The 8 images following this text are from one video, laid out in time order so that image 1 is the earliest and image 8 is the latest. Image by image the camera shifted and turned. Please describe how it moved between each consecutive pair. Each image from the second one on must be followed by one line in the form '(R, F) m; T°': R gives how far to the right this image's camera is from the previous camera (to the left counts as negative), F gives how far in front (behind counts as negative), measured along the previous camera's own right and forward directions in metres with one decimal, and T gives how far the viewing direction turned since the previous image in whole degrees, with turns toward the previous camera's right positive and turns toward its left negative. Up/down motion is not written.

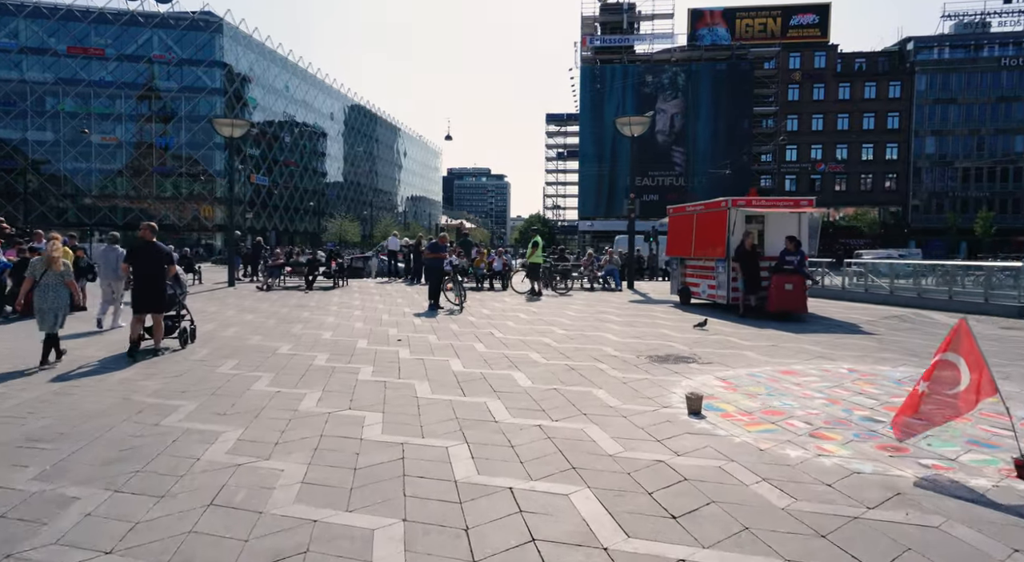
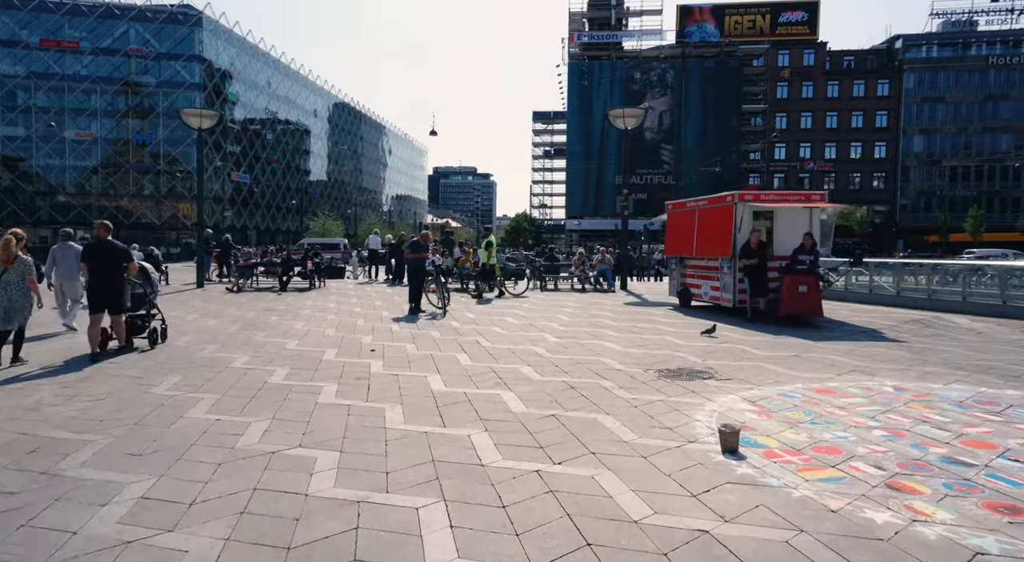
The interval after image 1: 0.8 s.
(0.0, +1.1) m; +1°
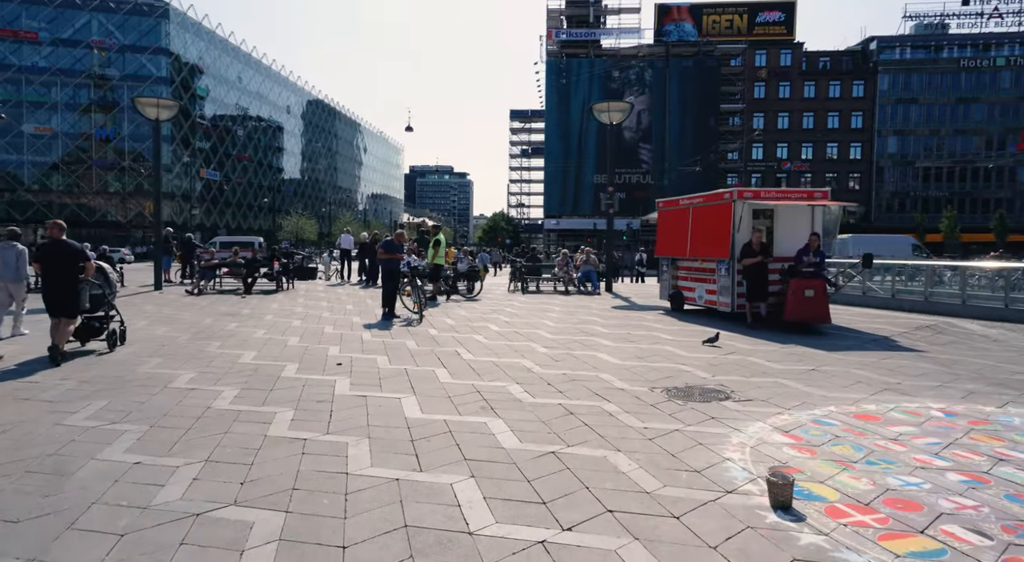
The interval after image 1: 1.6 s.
(-0.1, +1.0) m; +2°
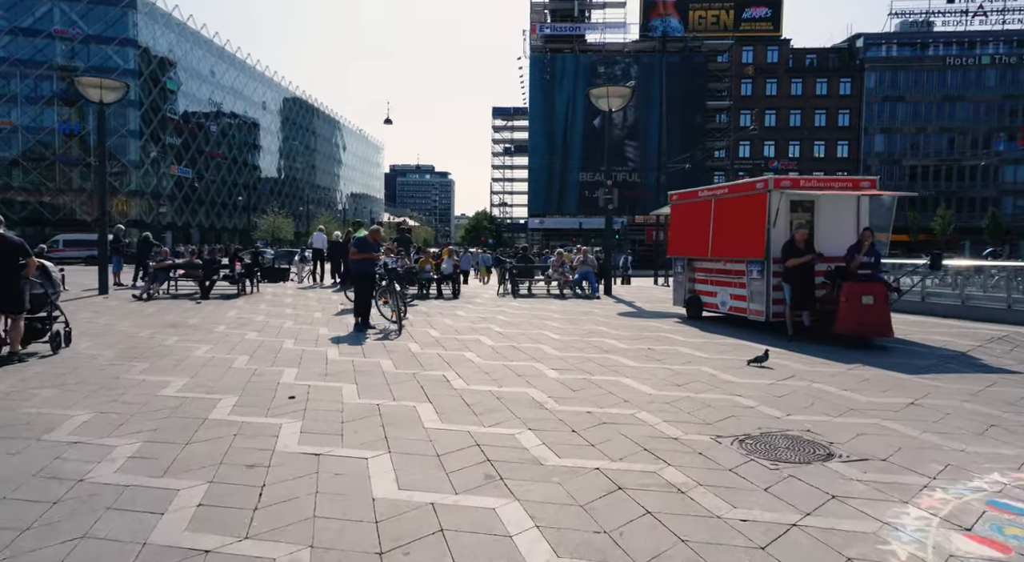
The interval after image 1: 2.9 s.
(-0.2, +1.8) m; +2°
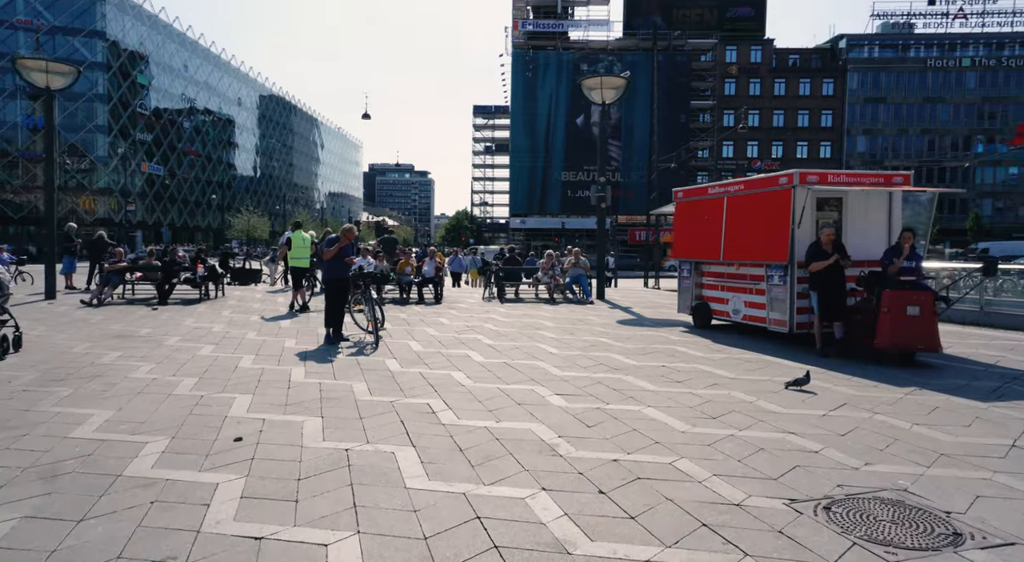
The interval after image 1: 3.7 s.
(-0.2, +1.2) m; +2°
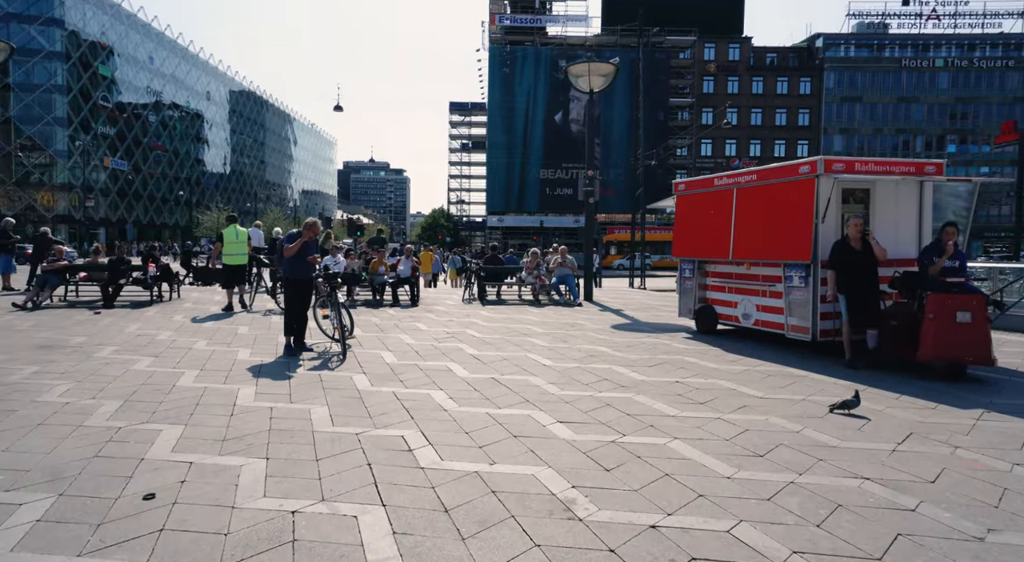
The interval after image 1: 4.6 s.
(-0.1, +1.1) m; +2°
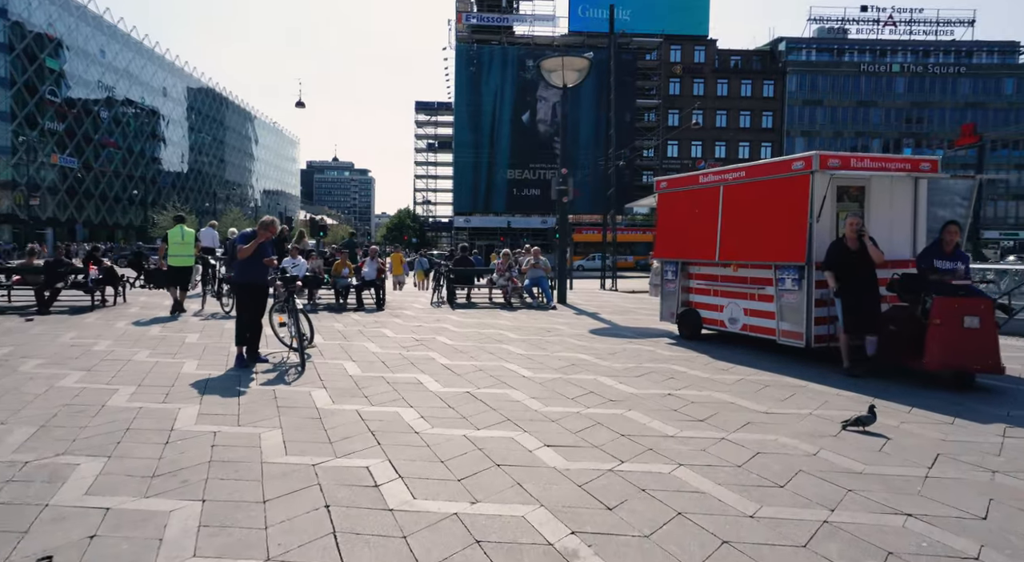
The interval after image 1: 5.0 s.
(-0.1, +0.6) m; +3°
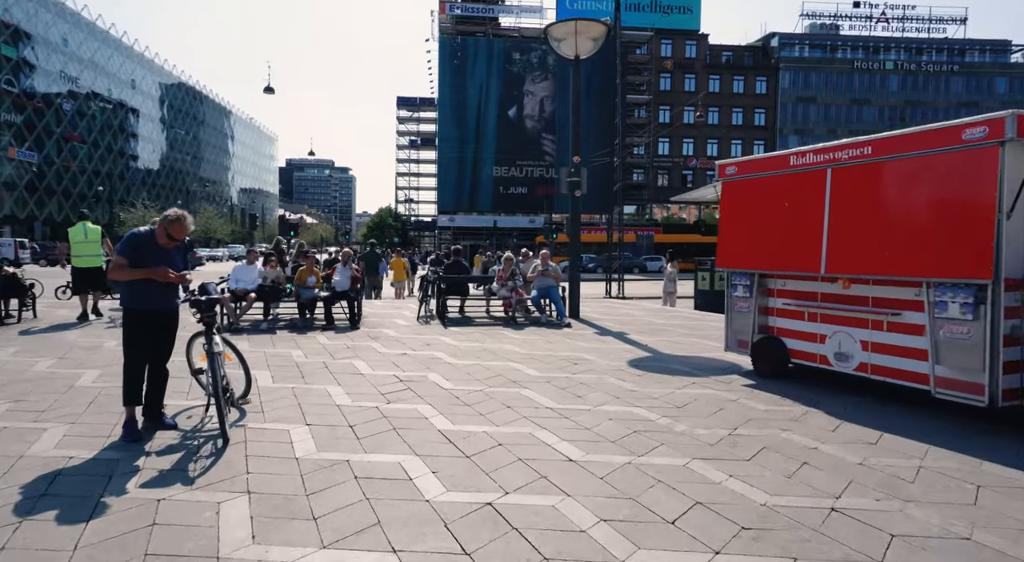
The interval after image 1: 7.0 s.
(-0.4, +2.6) m; +2°
